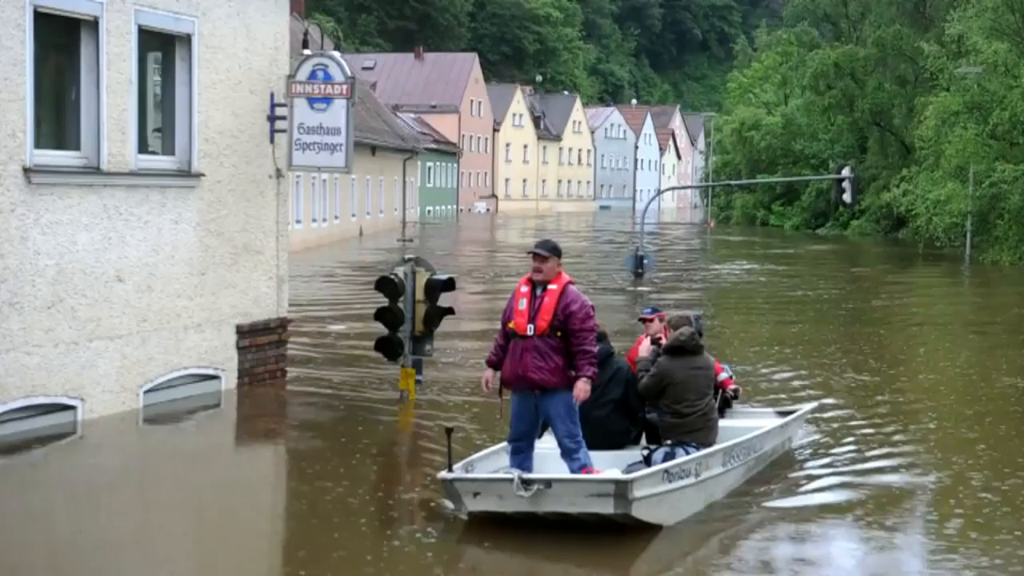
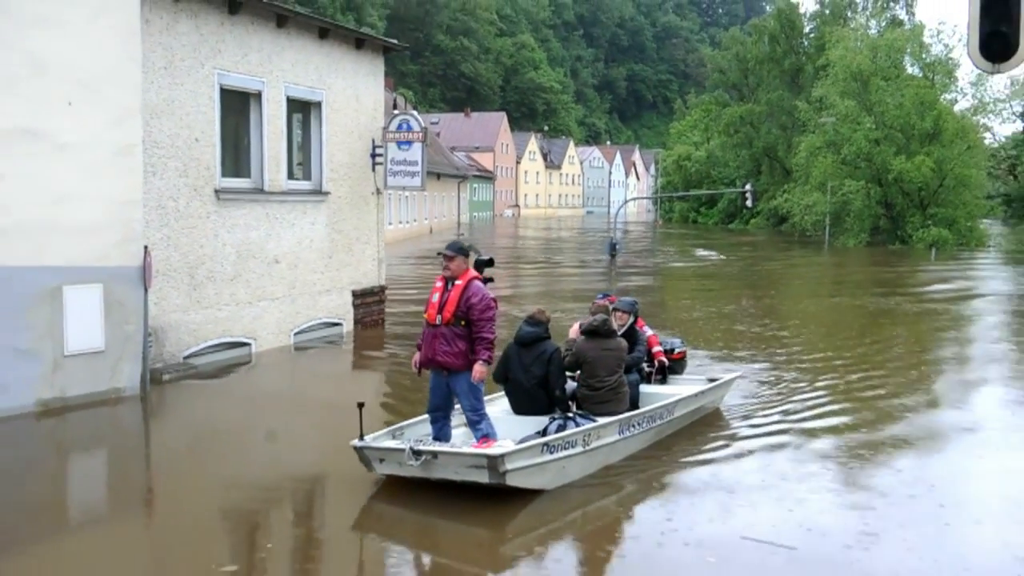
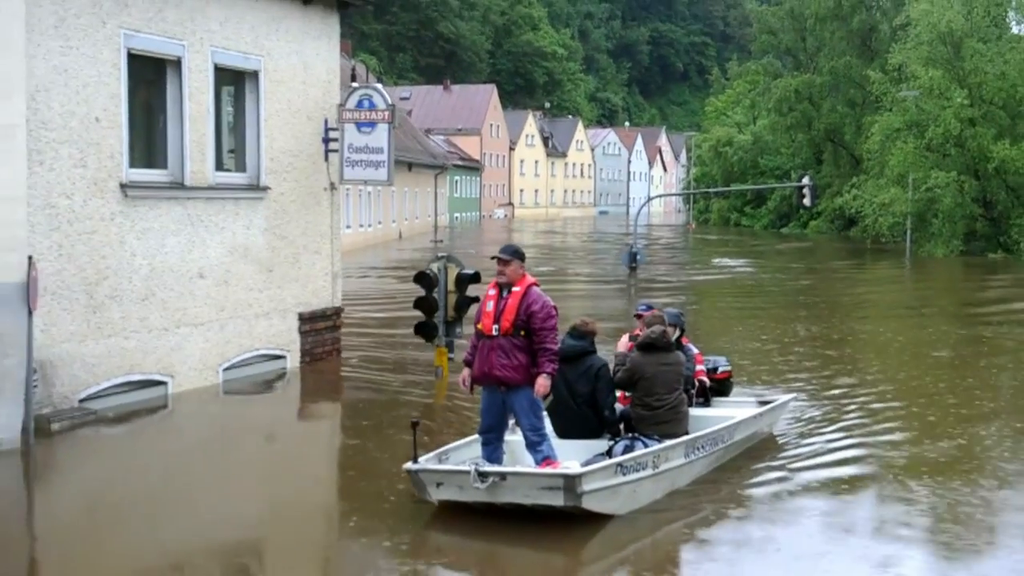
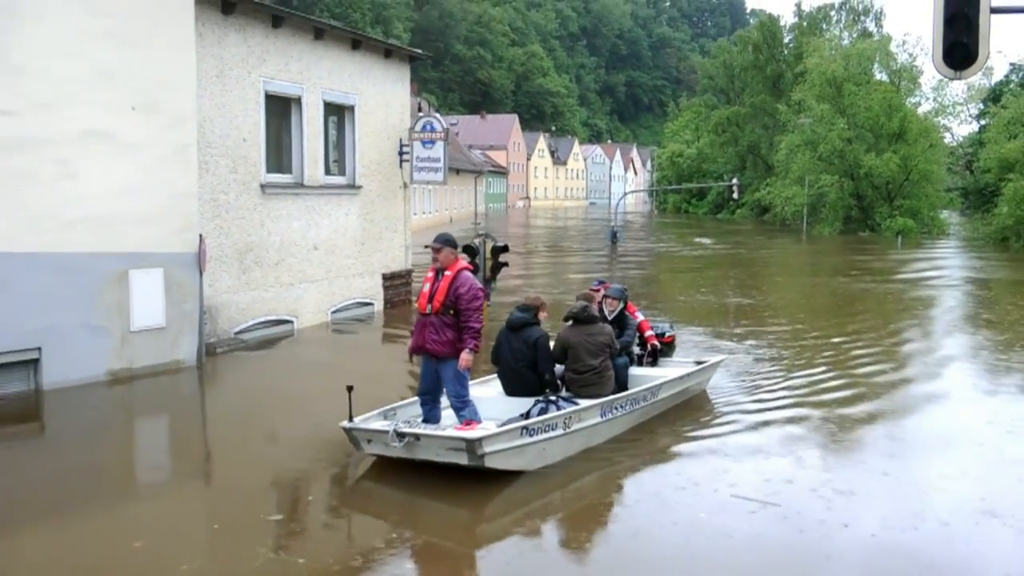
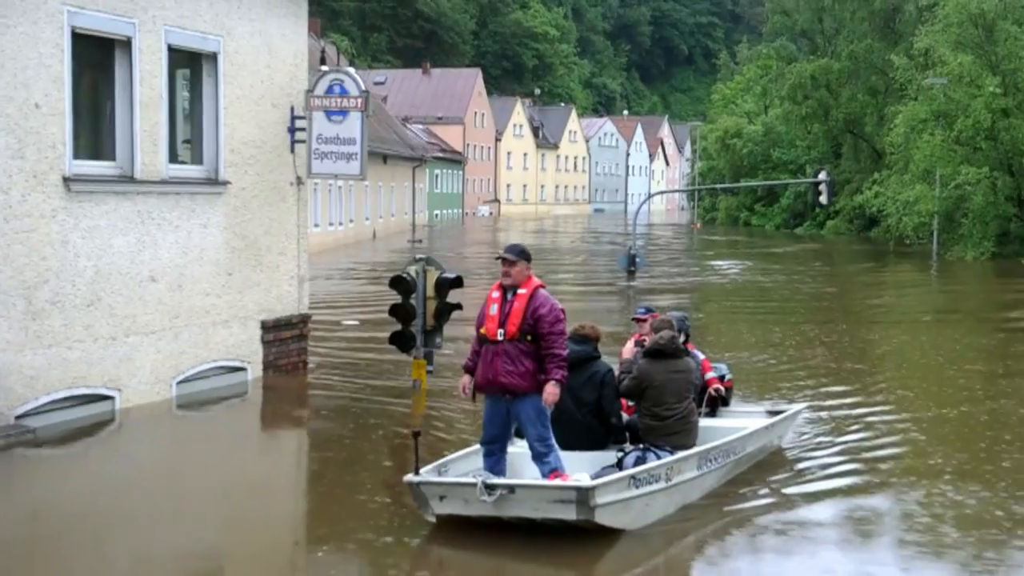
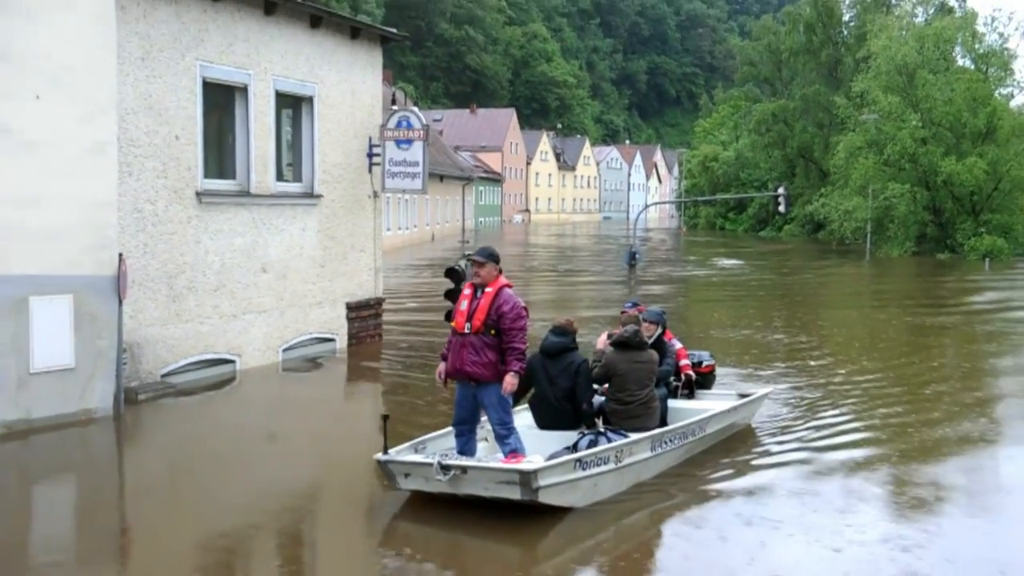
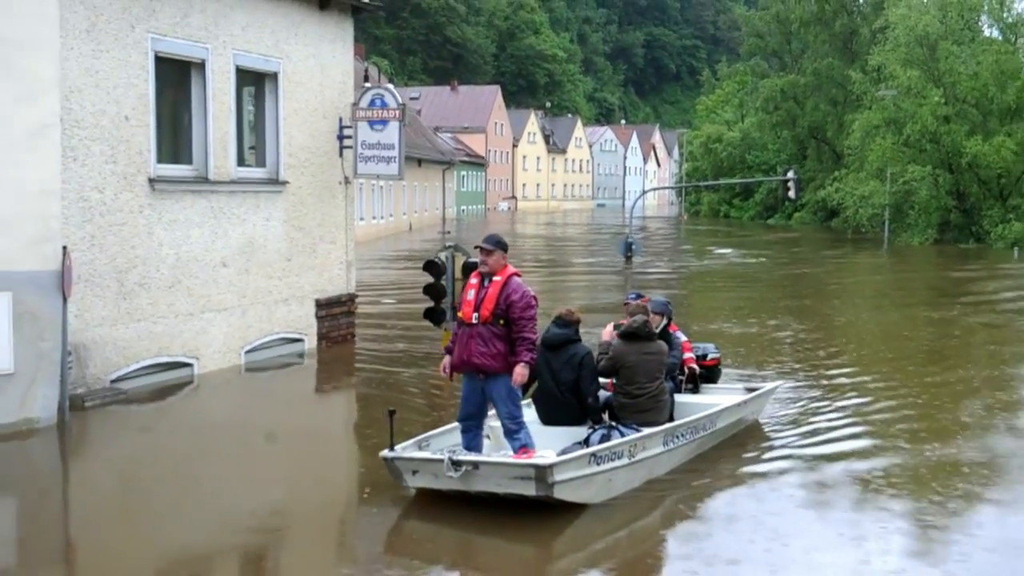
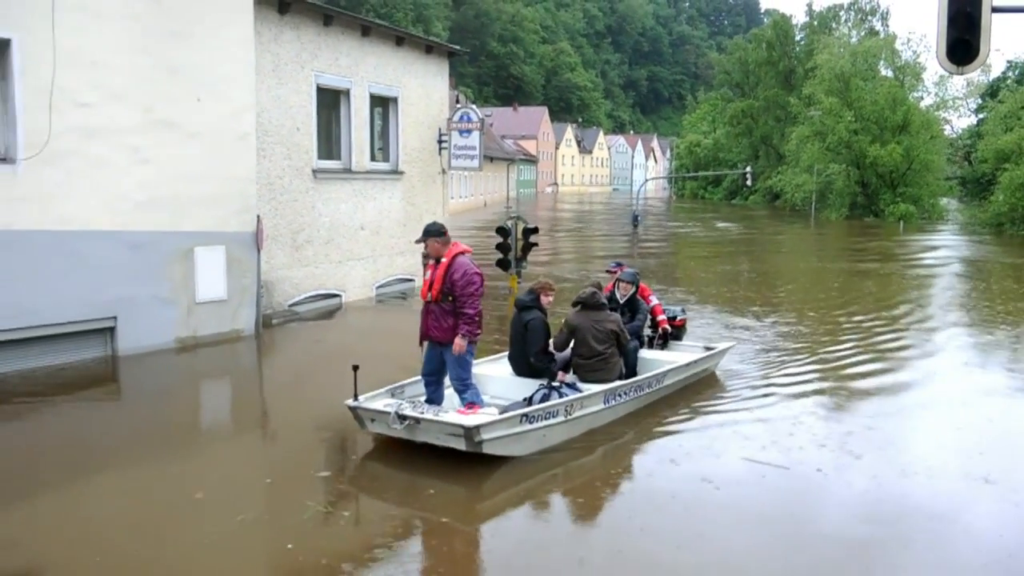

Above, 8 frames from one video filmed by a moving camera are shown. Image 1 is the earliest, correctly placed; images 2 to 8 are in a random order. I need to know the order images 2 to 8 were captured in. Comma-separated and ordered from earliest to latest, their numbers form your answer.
5, 3, 7, 6, 2, 4, 8
